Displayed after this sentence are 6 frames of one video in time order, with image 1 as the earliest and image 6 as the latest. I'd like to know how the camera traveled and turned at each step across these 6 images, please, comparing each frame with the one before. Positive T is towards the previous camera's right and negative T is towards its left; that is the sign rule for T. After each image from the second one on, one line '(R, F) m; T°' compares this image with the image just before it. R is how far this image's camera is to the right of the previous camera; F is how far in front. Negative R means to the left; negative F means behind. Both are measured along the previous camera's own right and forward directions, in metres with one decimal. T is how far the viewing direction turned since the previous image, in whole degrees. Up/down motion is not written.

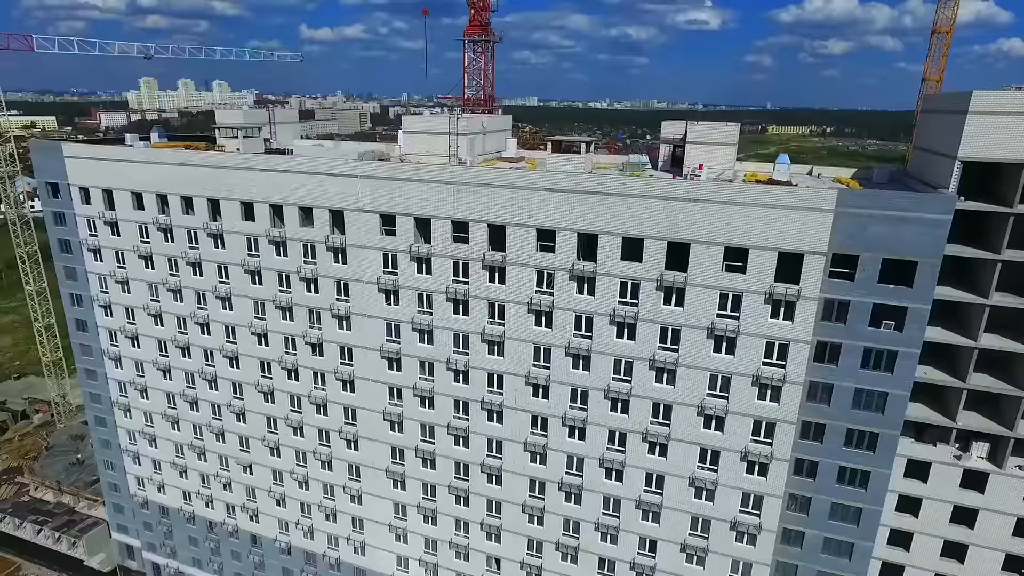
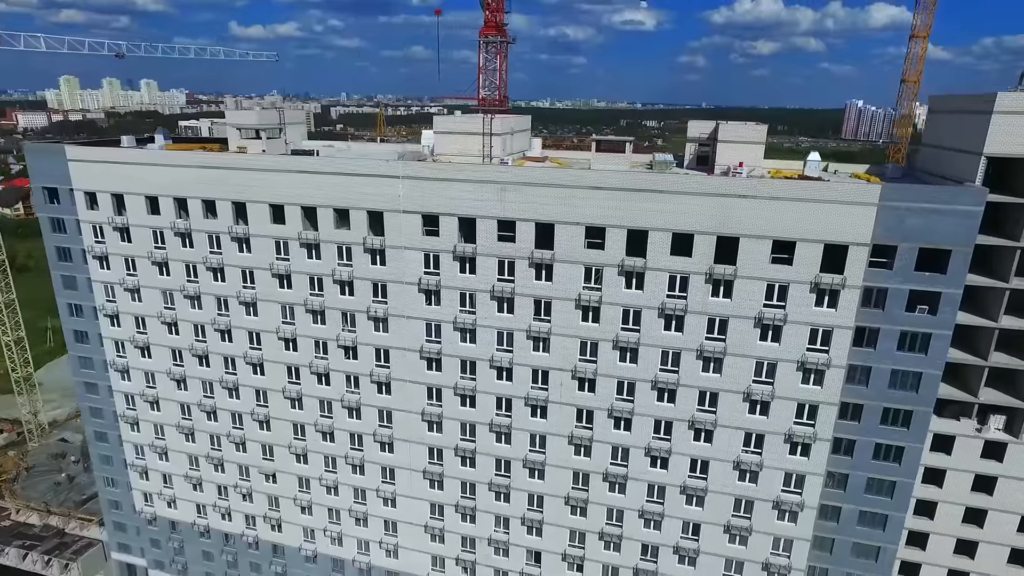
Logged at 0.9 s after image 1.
(-5.2, -0.3) m; +4°
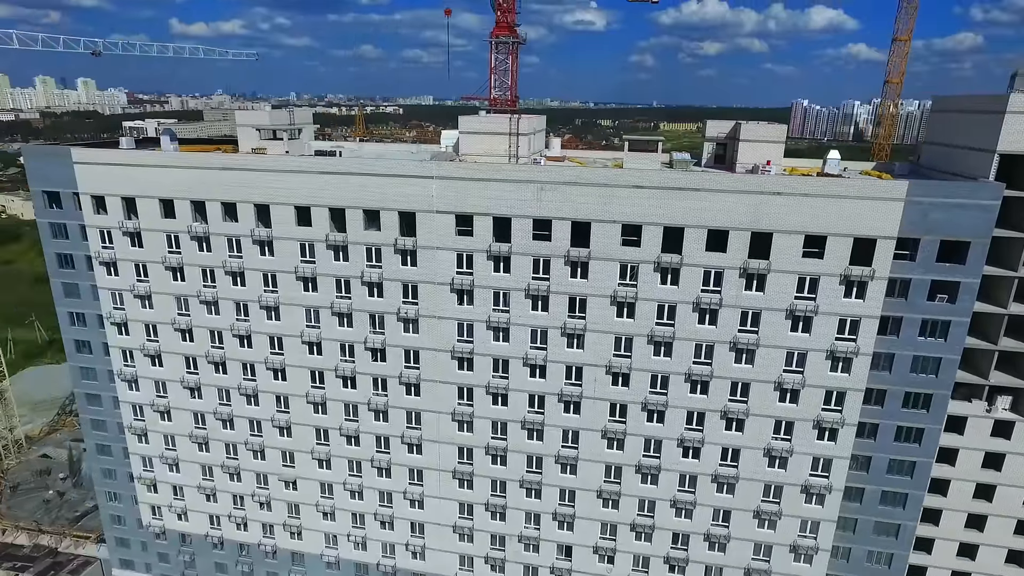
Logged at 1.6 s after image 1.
(-4.1, -0.2) m; +4°
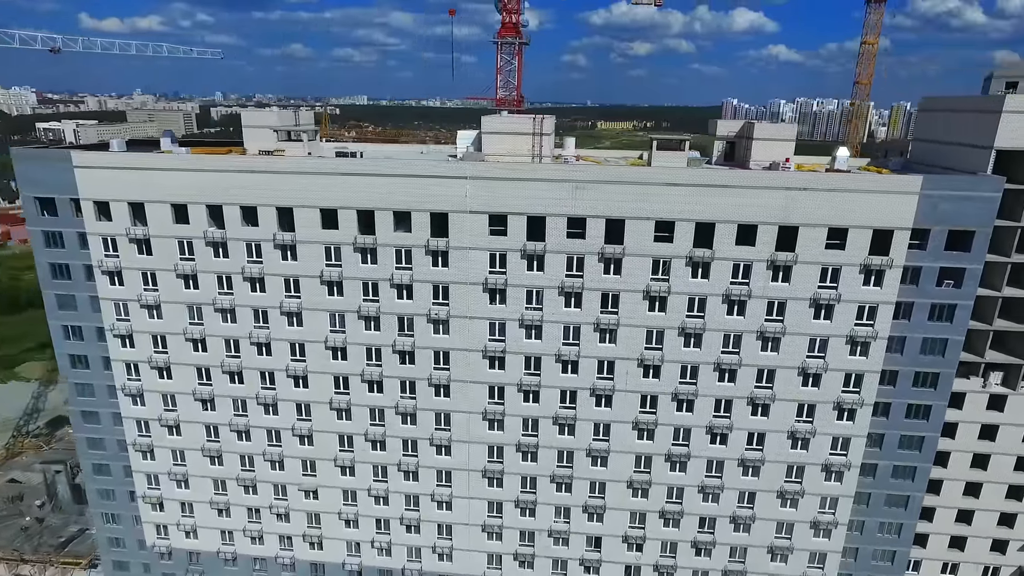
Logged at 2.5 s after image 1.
(-4.9, -0.1) m; +5°
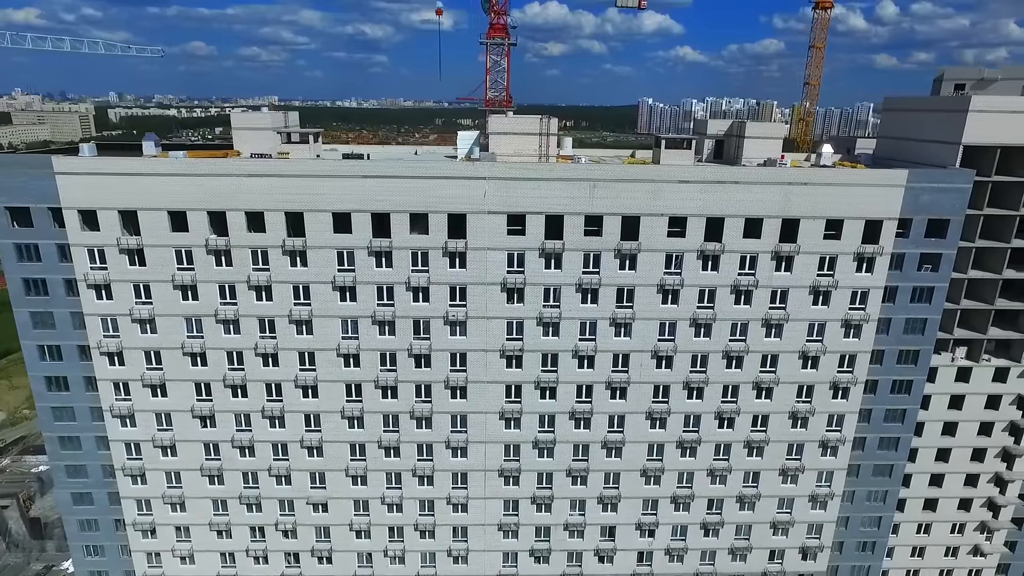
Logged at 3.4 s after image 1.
(-4.8, -0.1) m; +6°
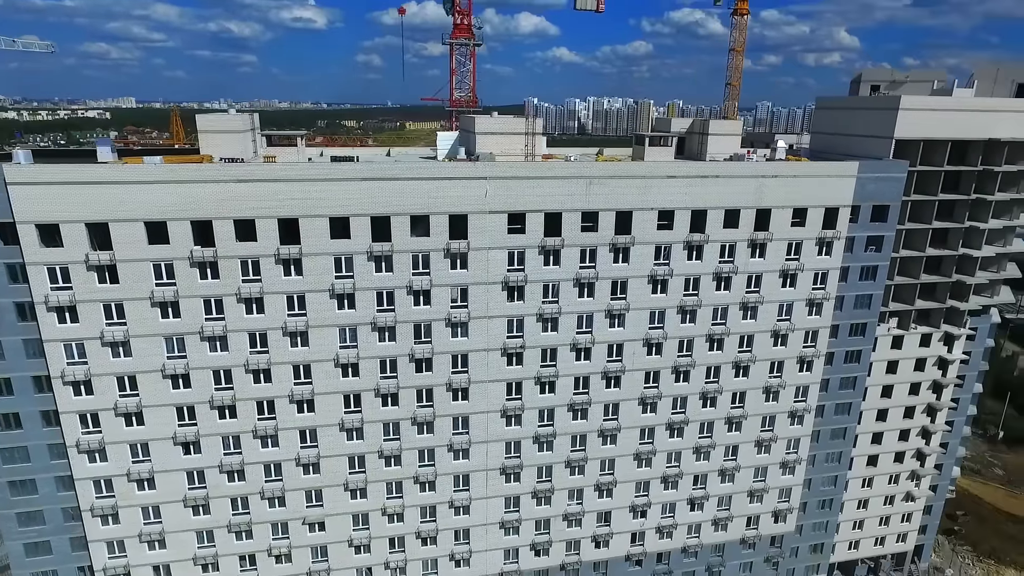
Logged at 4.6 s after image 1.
(-5.4, -0.1) m; +9°
